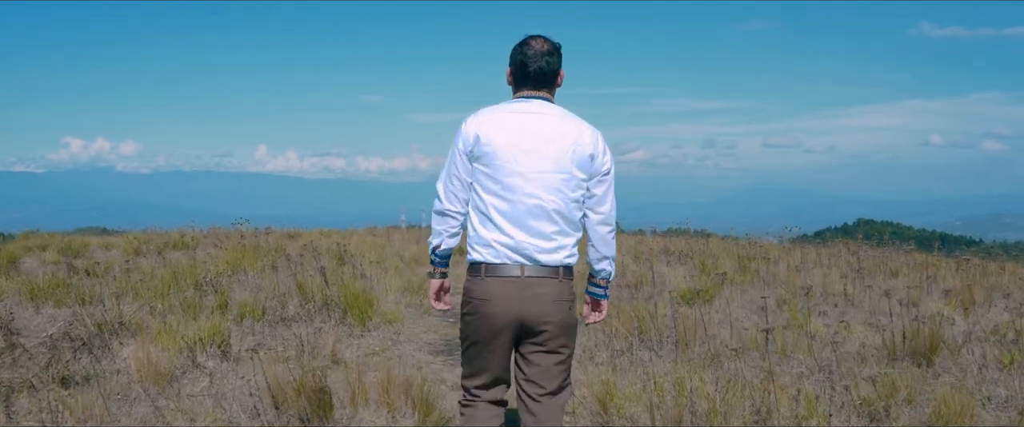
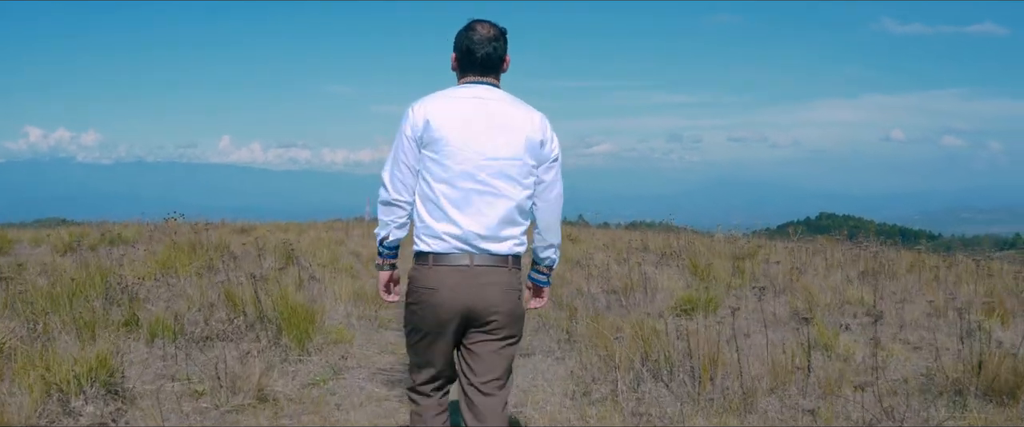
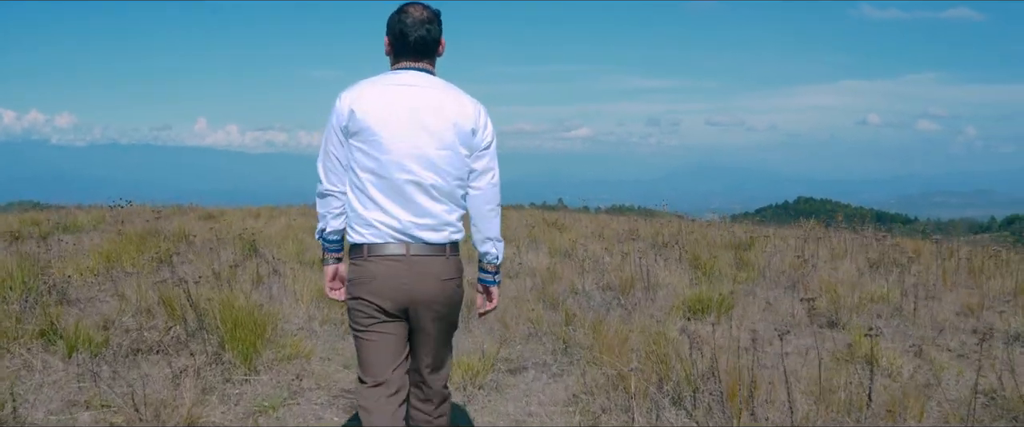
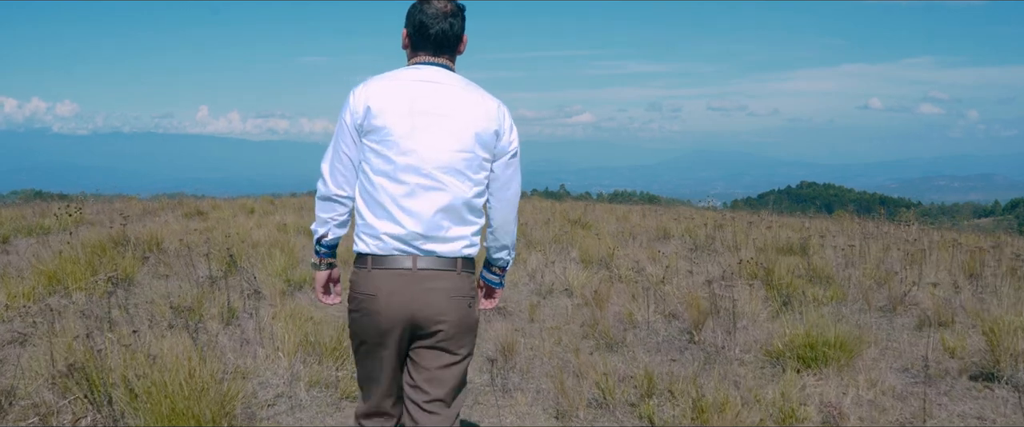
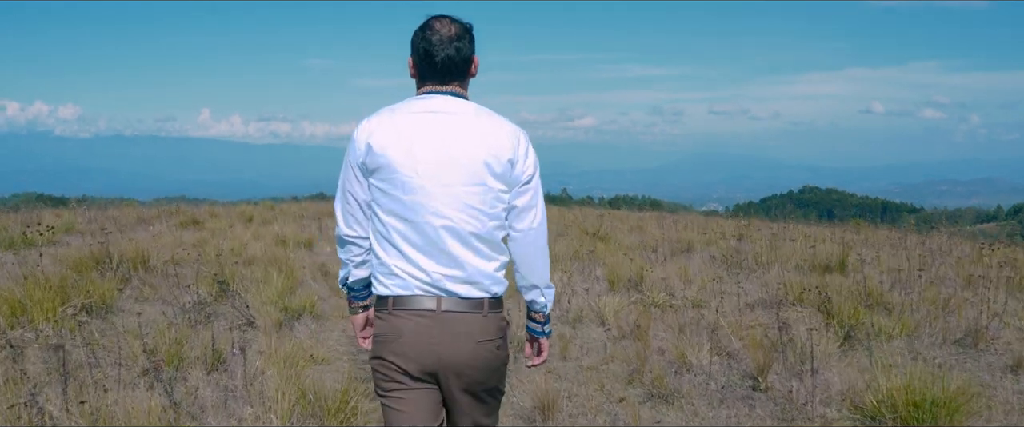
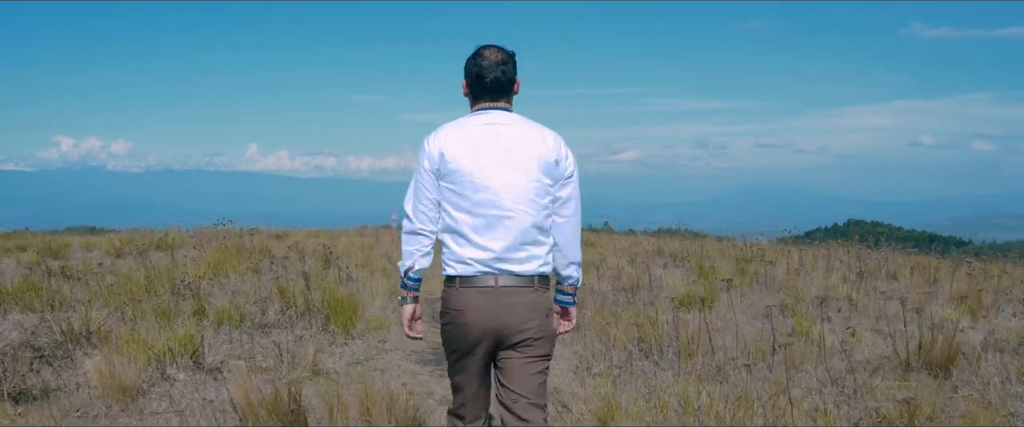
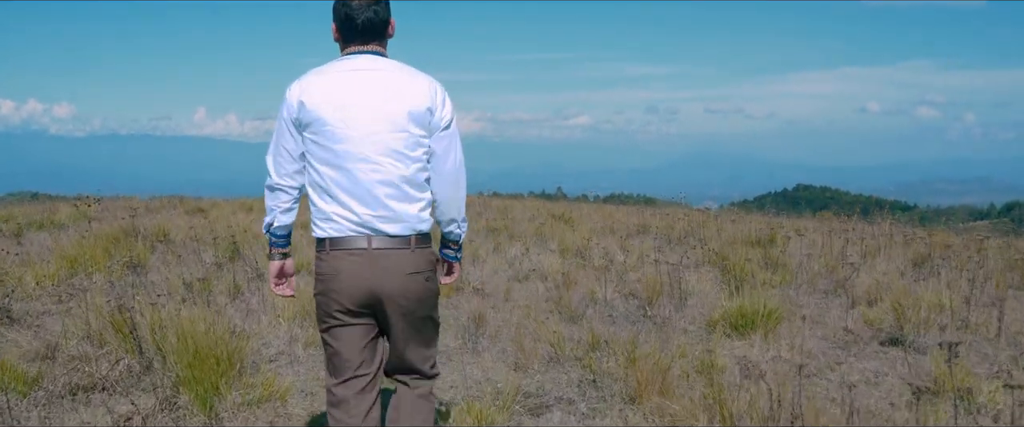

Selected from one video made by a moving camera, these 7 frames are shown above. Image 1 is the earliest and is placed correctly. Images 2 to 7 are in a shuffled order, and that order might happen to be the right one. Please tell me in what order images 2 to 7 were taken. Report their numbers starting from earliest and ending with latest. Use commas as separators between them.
6, 2, 3, 7, 4, 5
